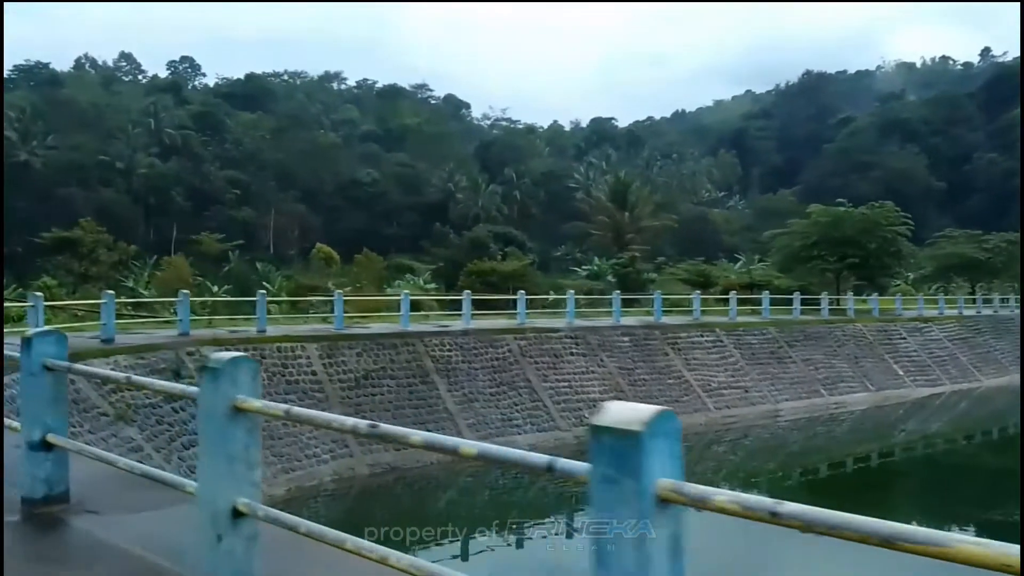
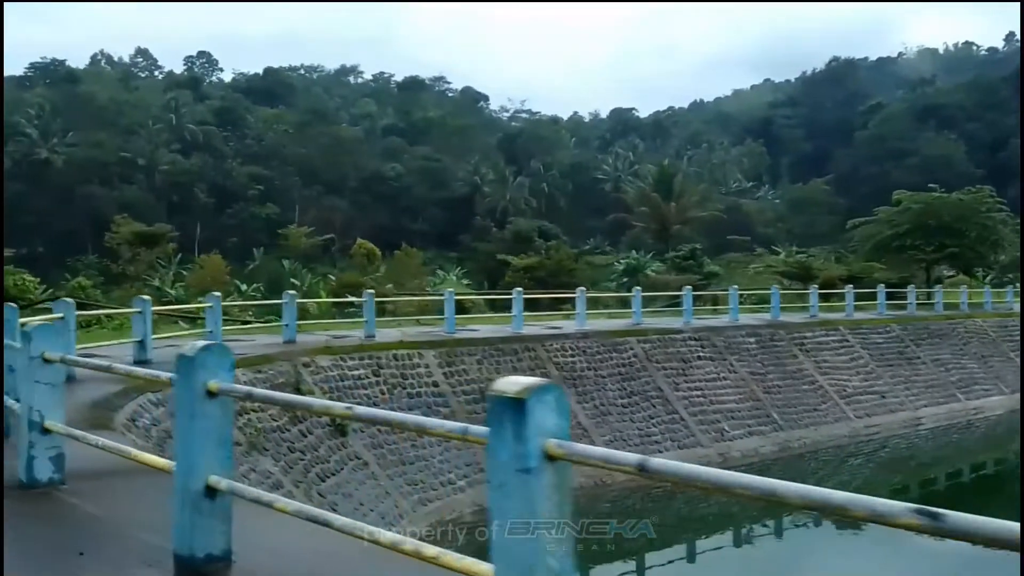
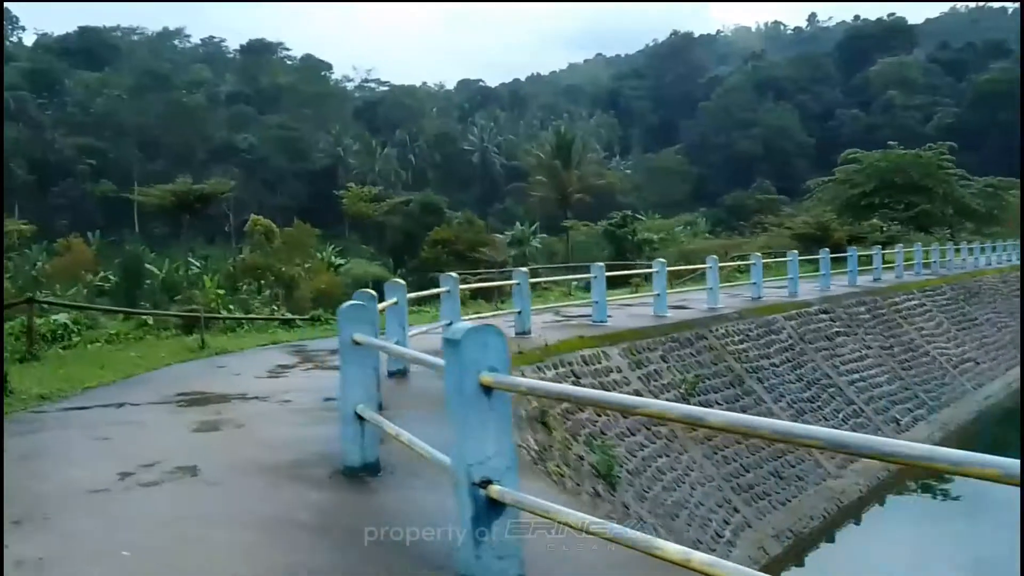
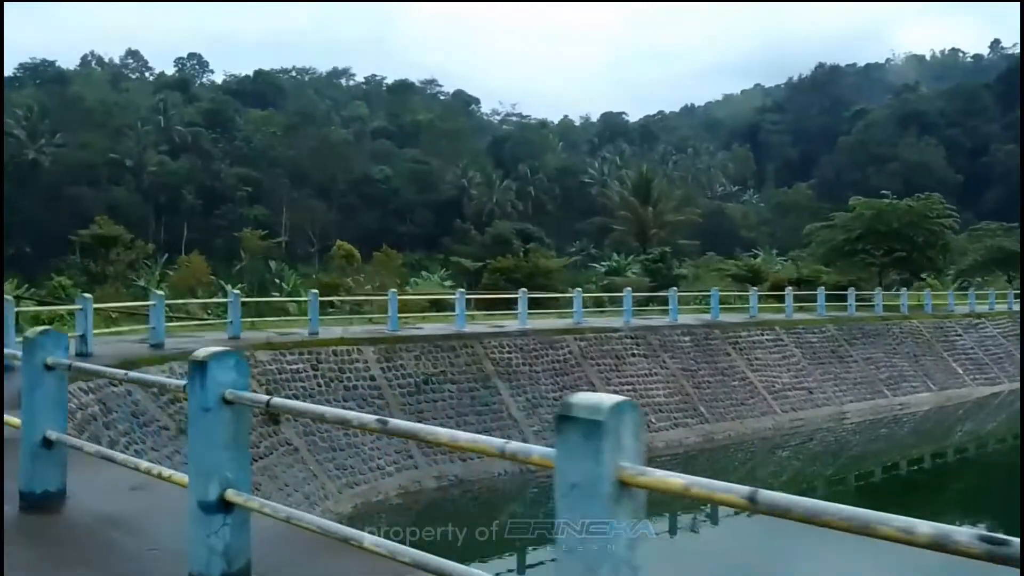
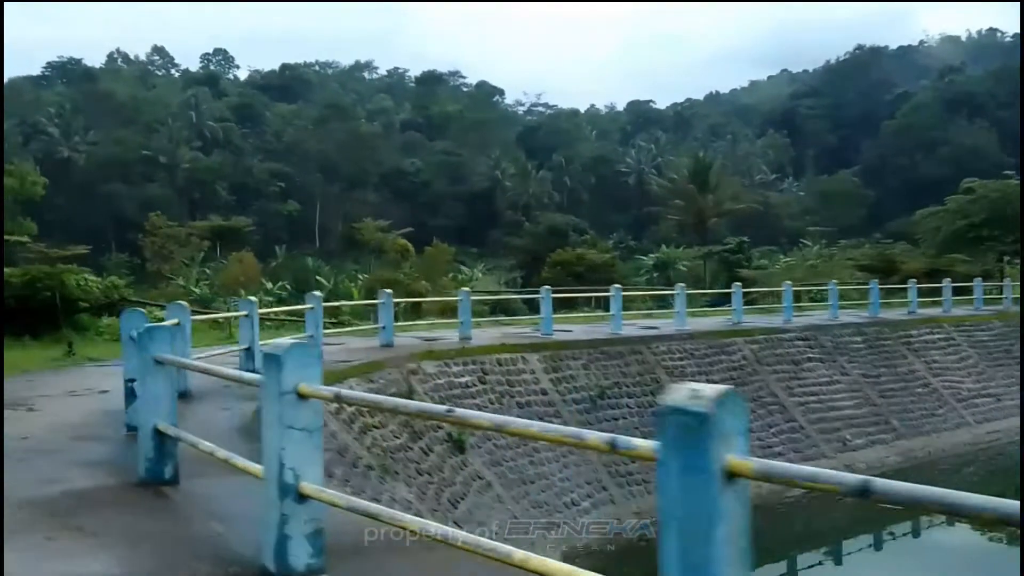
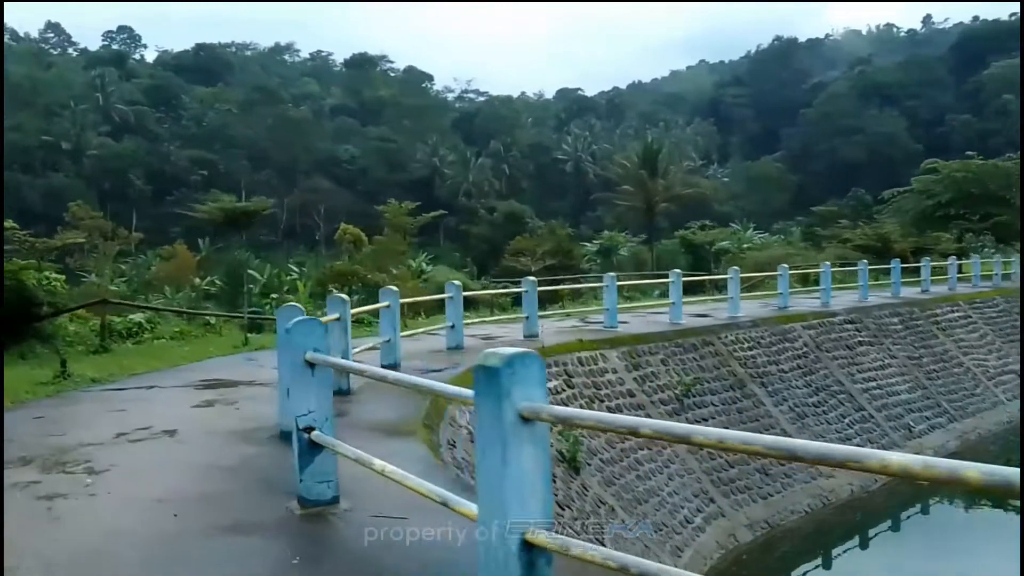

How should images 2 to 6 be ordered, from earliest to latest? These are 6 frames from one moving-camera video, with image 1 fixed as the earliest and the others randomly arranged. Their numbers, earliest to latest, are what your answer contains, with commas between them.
4, 2, 5, 6, 3
